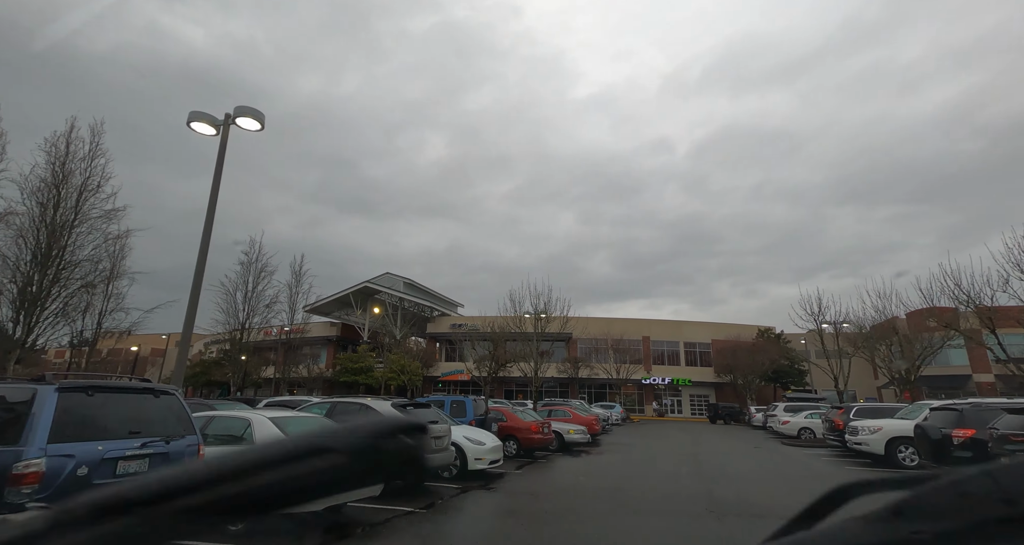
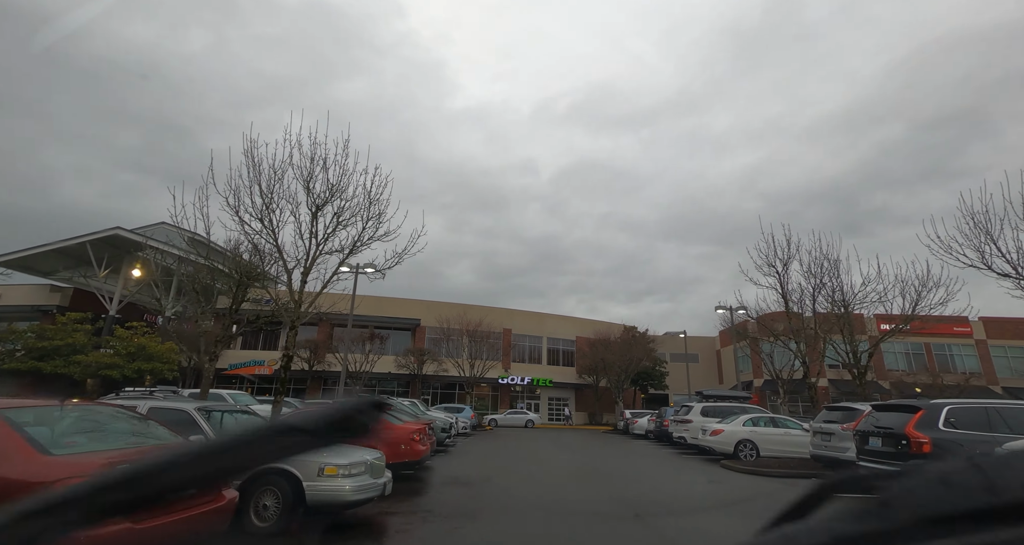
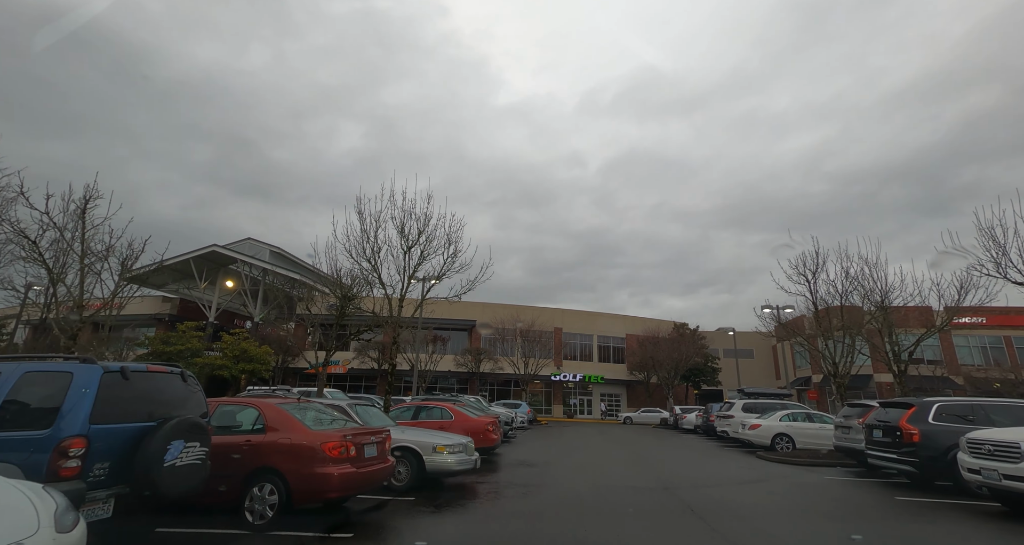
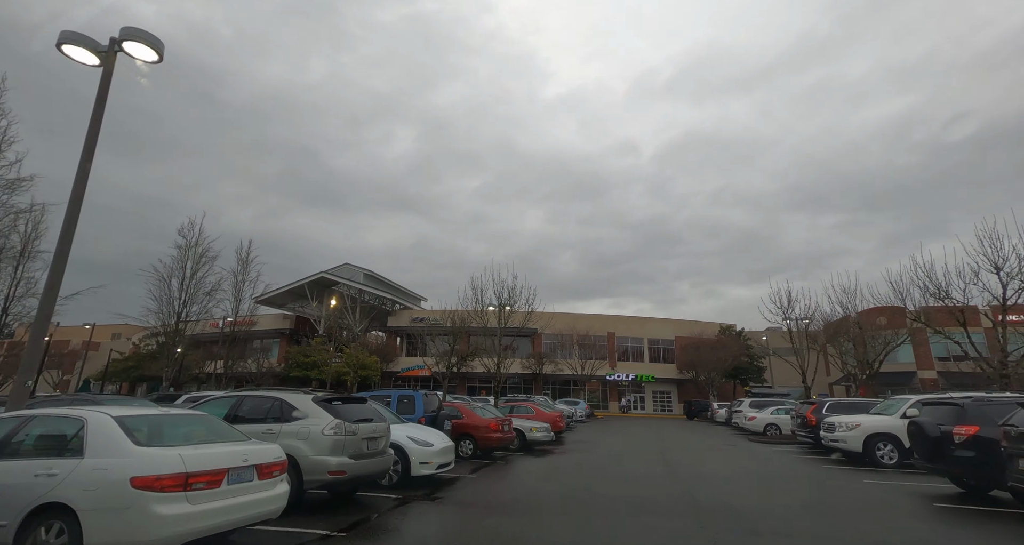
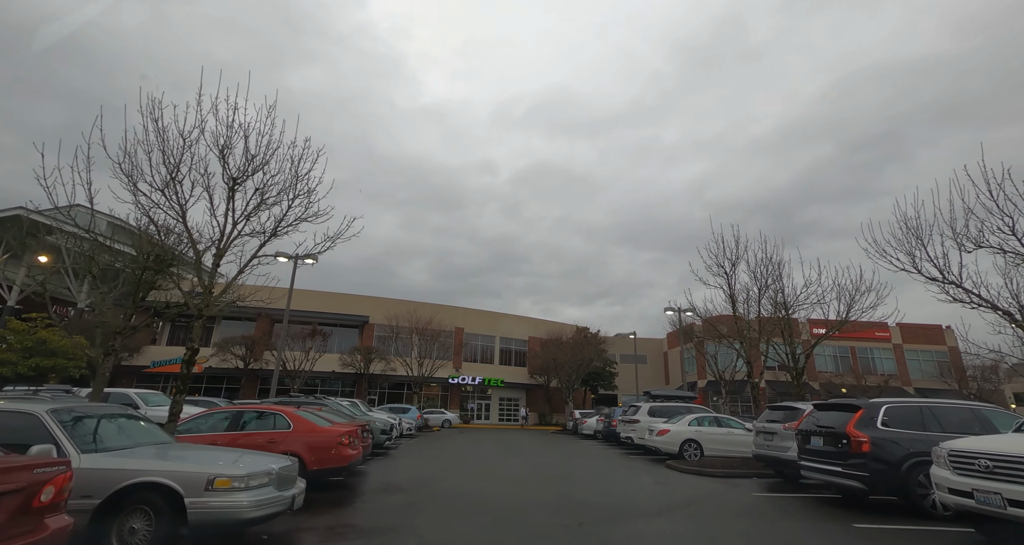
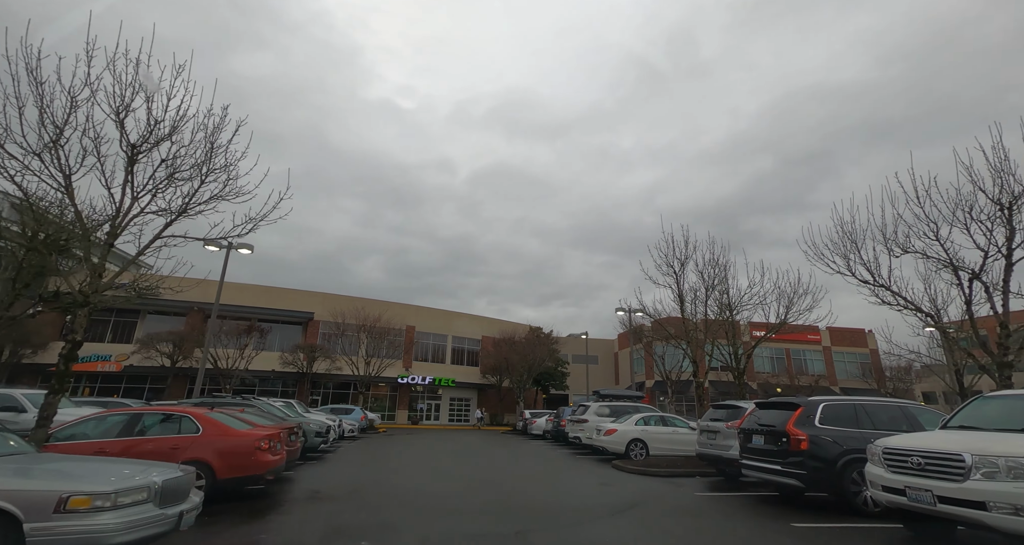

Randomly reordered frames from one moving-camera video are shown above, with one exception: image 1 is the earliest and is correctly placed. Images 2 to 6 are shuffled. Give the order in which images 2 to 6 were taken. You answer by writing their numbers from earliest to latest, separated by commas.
4, 3, 2, 5, 6
